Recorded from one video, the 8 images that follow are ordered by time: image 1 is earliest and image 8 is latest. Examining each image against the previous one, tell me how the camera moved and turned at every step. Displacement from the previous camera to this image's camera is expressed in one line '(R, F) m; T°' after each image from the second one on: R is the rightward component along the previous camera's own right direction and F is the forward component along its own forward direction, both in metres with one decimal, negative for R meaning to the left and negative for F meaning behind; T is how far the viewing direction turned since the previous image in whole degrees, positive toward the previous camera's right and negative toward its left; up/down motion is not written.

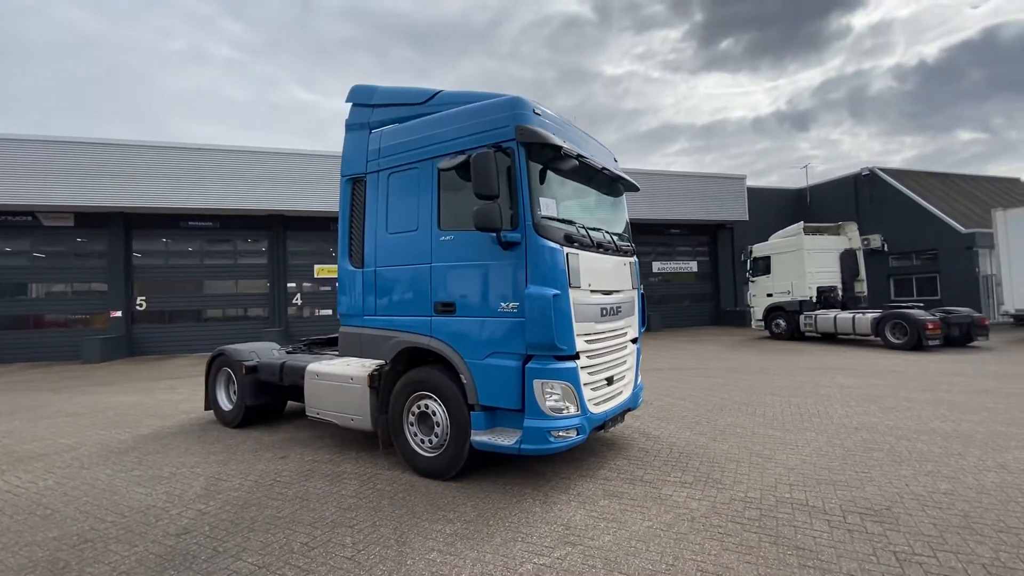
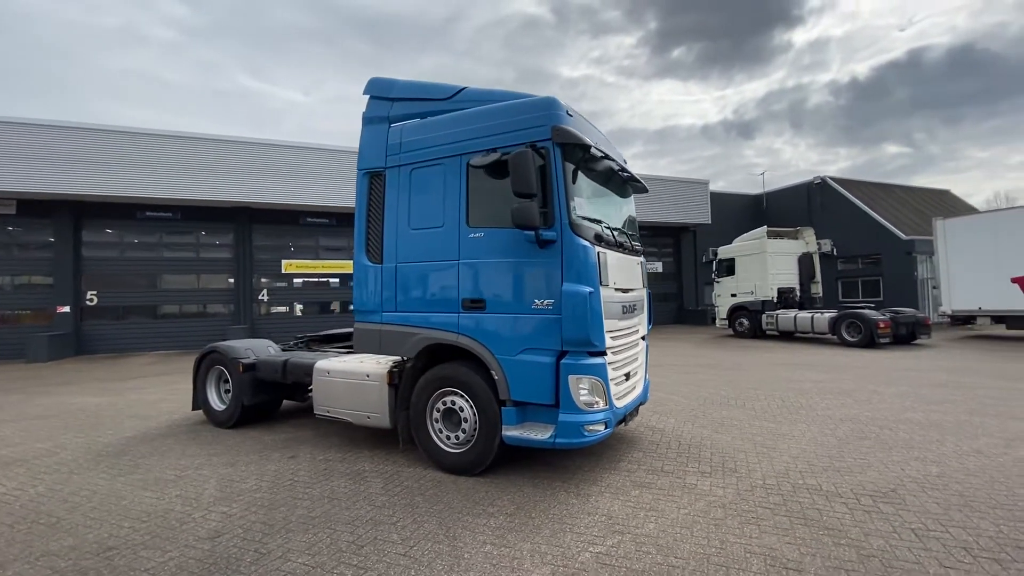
(-0.7, 0.0) m; +5°
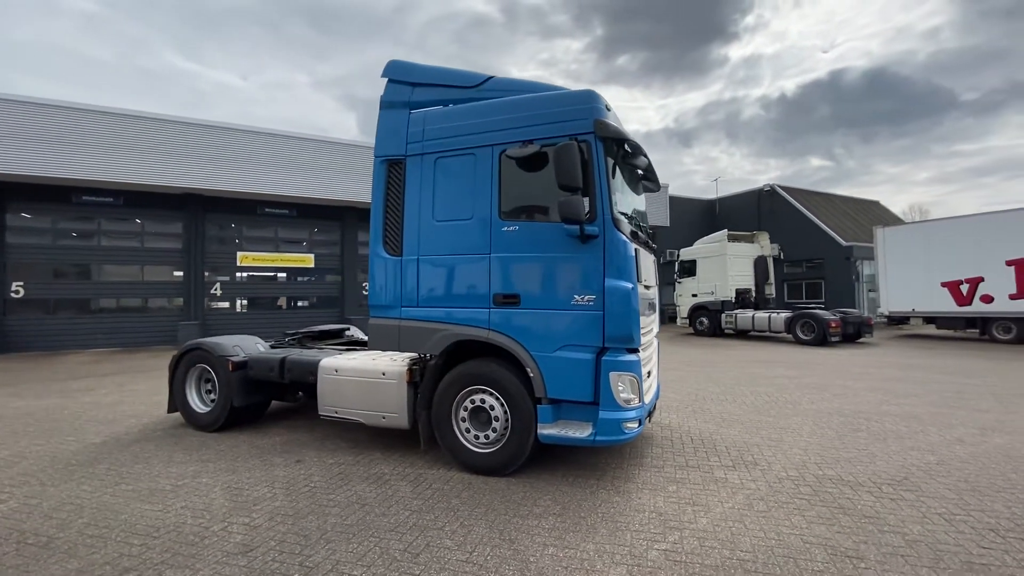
(-0.8, +0.2) m; +6°
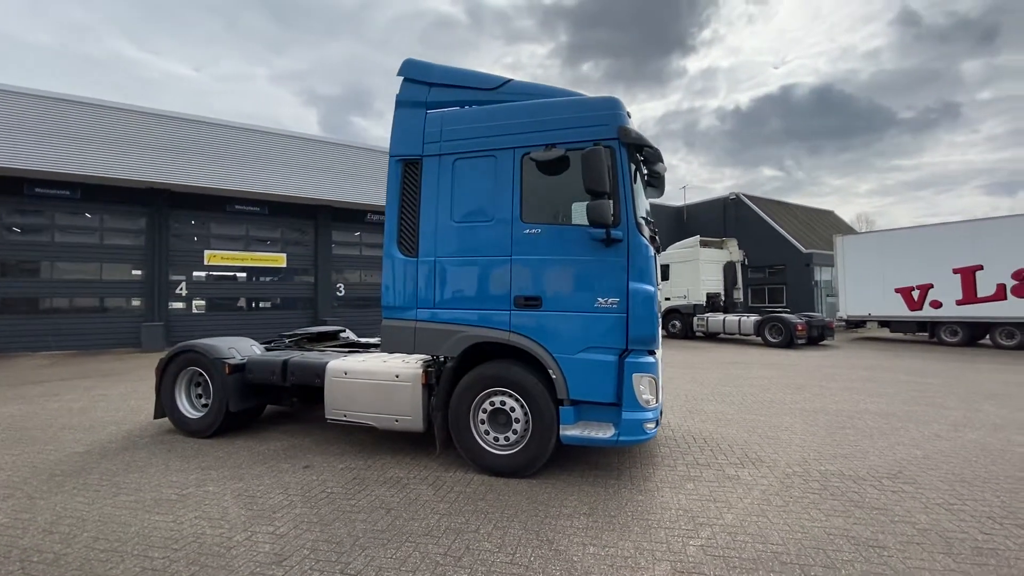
(-0.5, 0.0) m; +4°
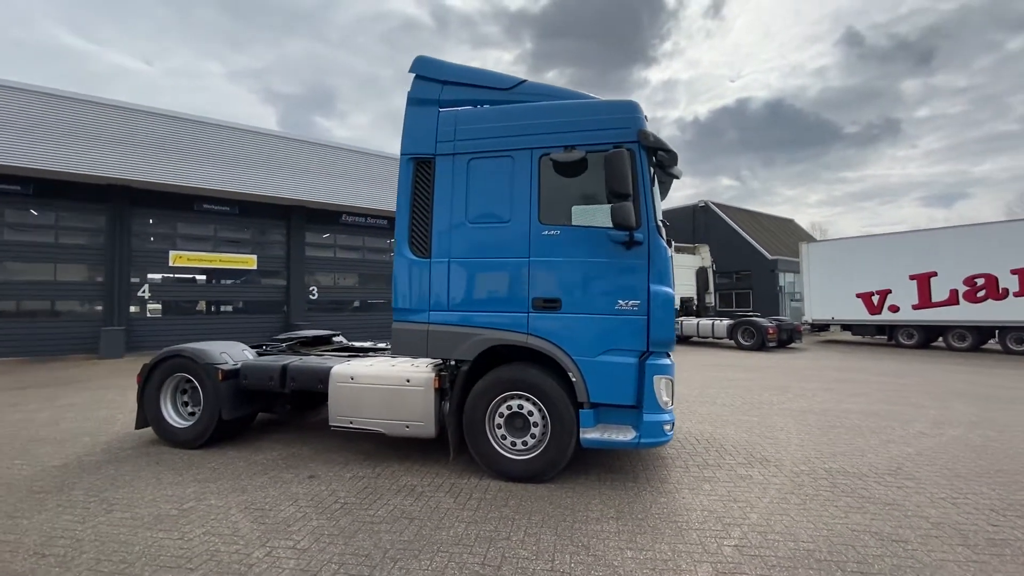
(-0.5, +0.1) m; +4°
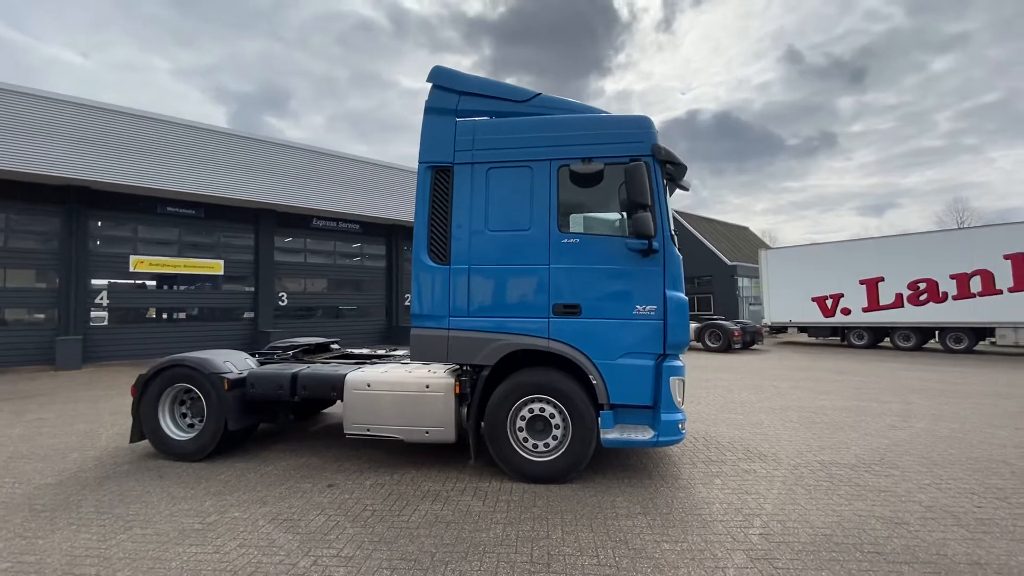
(-0.6, -0.1) m; +5°
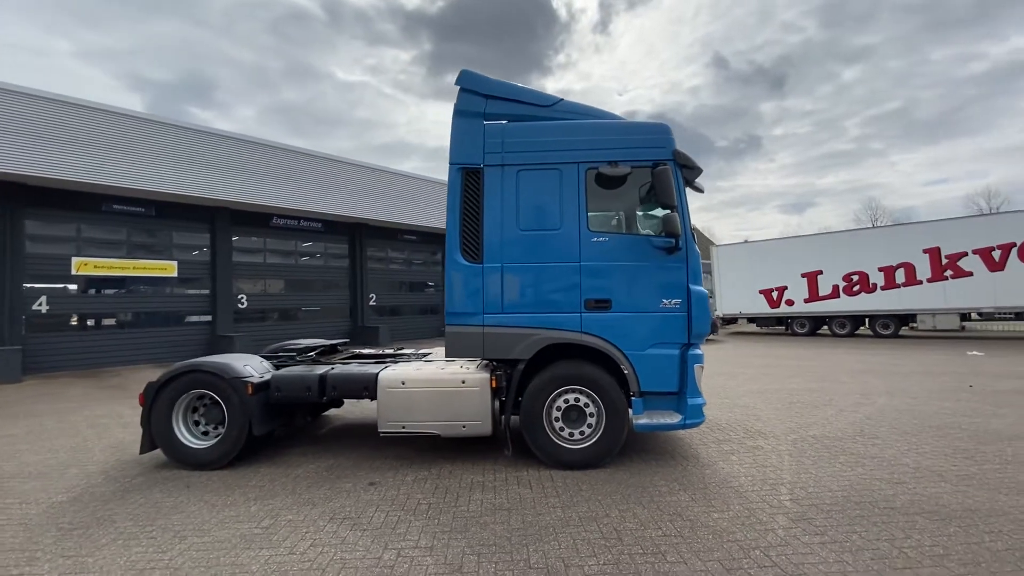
(-0.9, -0.1) m; +6°
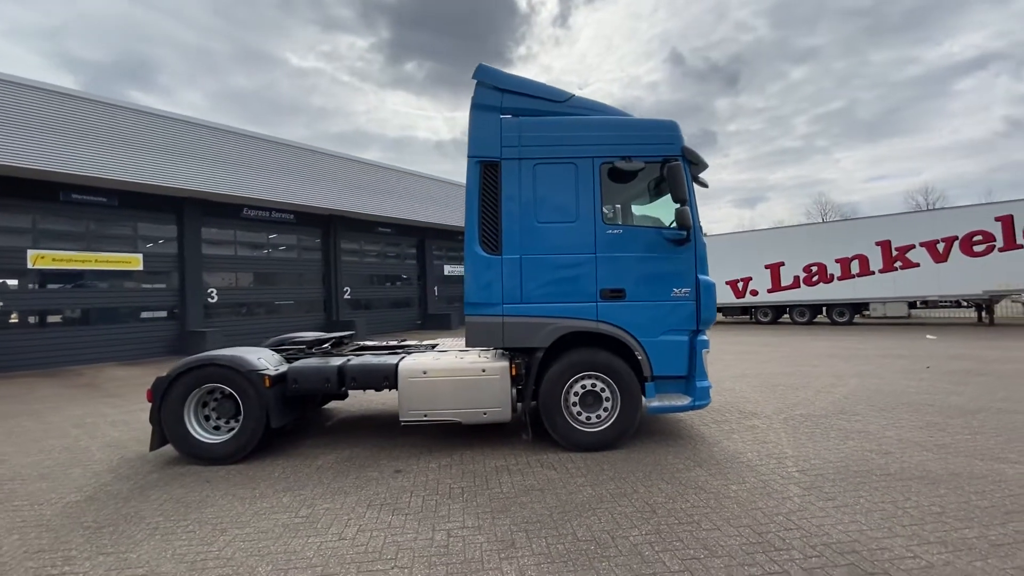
(-0.6, -0.1) m; +4°
